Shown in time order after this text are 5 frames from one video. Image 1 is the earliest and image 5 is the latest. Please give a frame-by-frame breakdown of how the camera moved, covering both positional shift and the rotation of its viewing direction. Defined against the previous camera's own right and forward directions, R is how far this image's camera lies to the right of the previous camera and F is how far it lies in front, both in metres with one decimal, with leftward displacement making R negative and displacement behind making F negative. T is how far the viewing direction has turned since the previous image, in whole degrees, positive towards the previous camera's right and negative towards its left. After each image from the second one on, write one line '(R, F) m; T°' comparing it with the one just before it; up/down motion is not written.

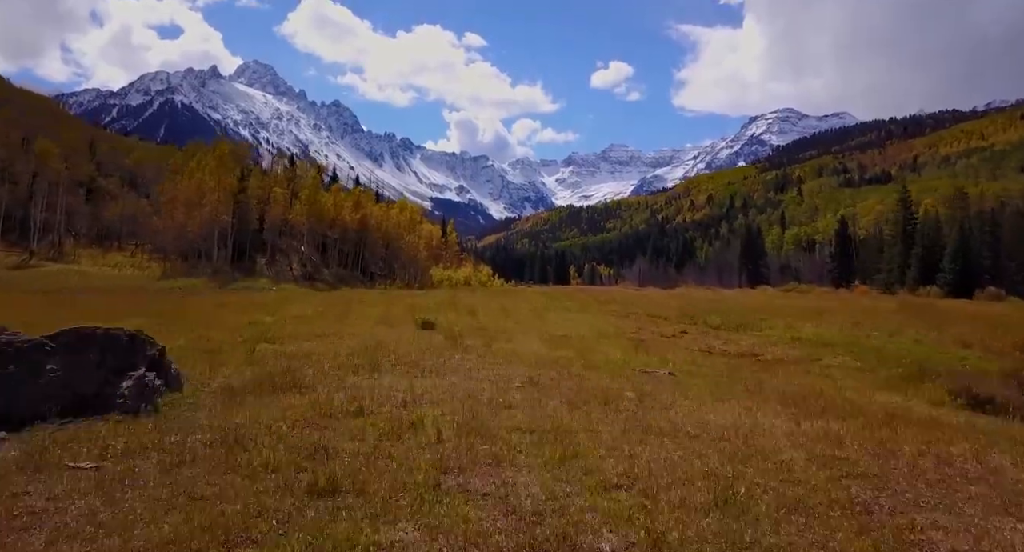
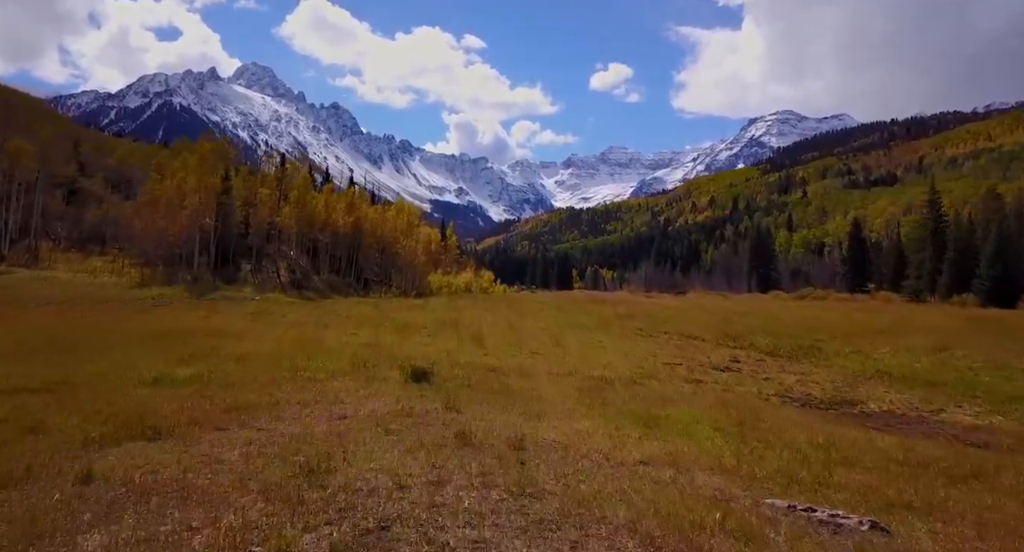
(-0.6, +6.0) m; 0°
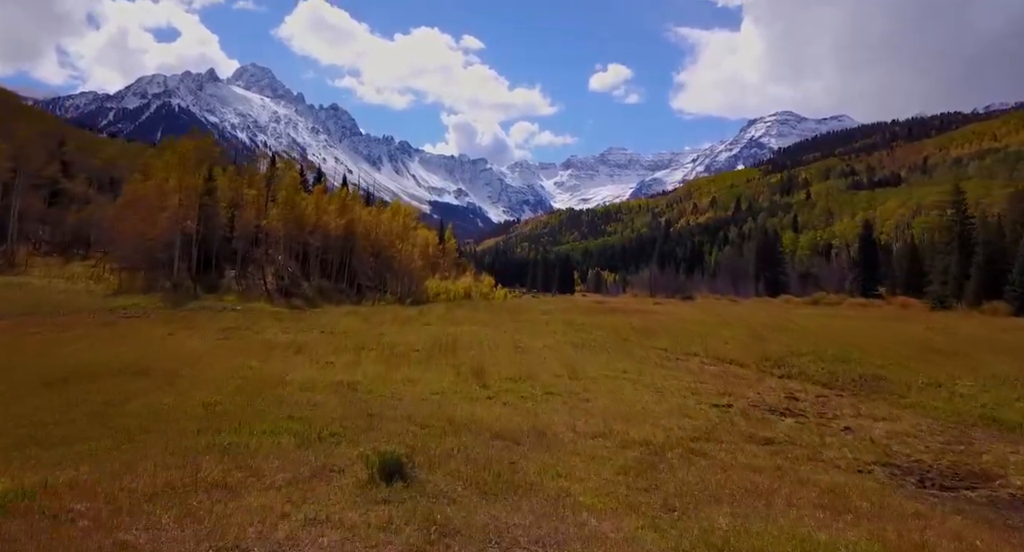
(-0.3, +5.0) m; 0°
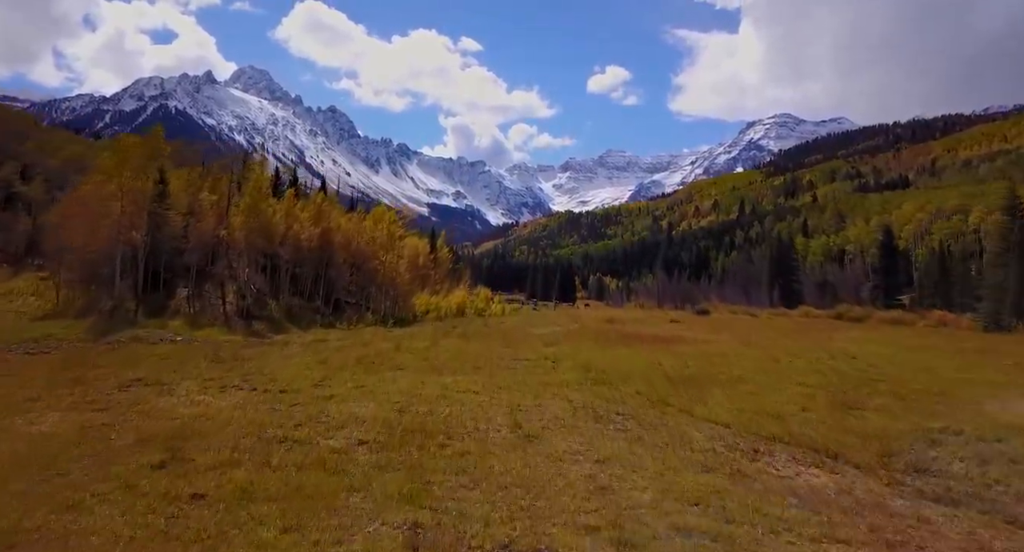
(0.0, +10.2) m; 0°
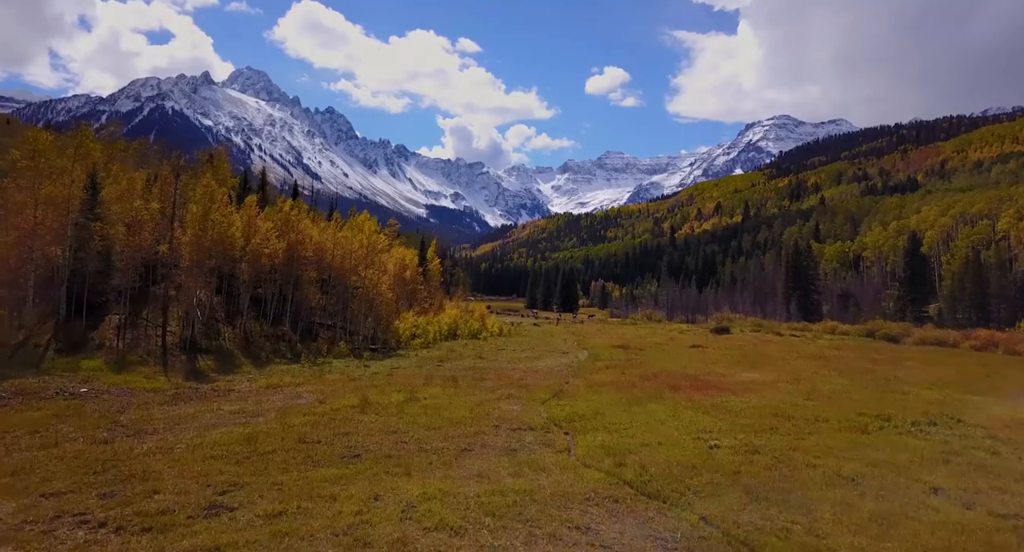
(-0.1, +10.9) m; 0°
